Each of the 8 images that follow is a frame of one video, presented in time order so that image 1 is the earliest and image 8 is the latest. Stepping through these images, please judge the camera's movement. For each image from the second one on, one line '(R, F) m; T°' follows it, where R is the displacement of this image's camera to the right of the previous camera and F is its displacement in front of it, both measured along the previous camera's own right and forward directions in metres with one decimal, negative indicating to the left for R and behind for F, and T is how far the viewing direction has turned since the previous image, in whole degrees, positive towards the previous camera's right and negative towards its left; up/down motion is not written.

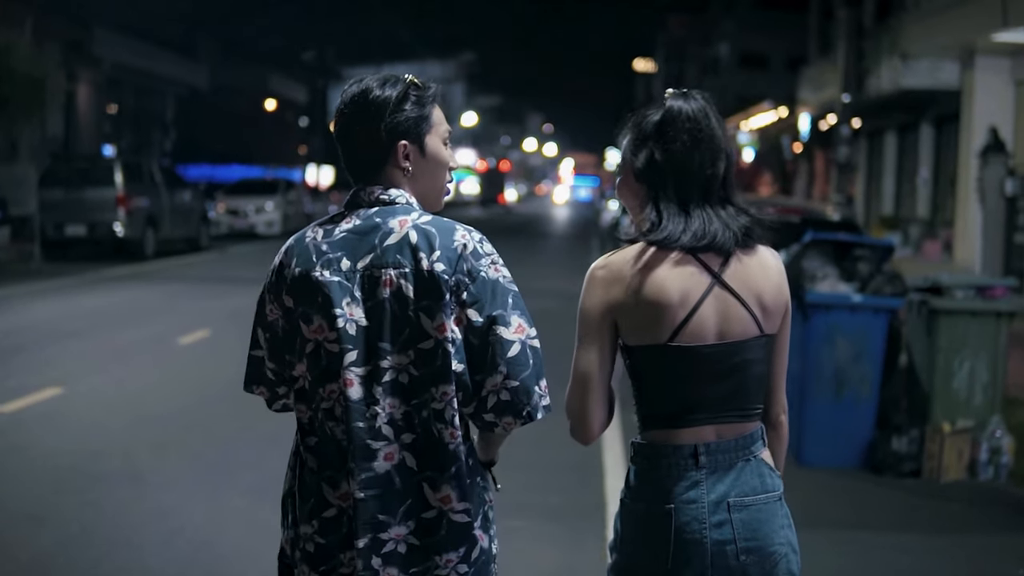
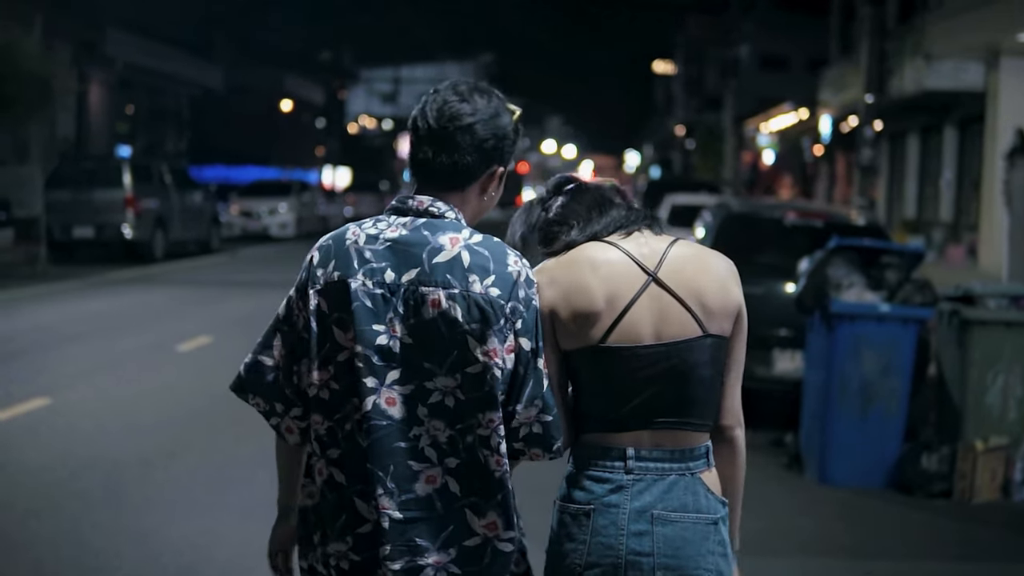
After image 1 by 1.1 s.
(+0.1, +0.4) m; -1°
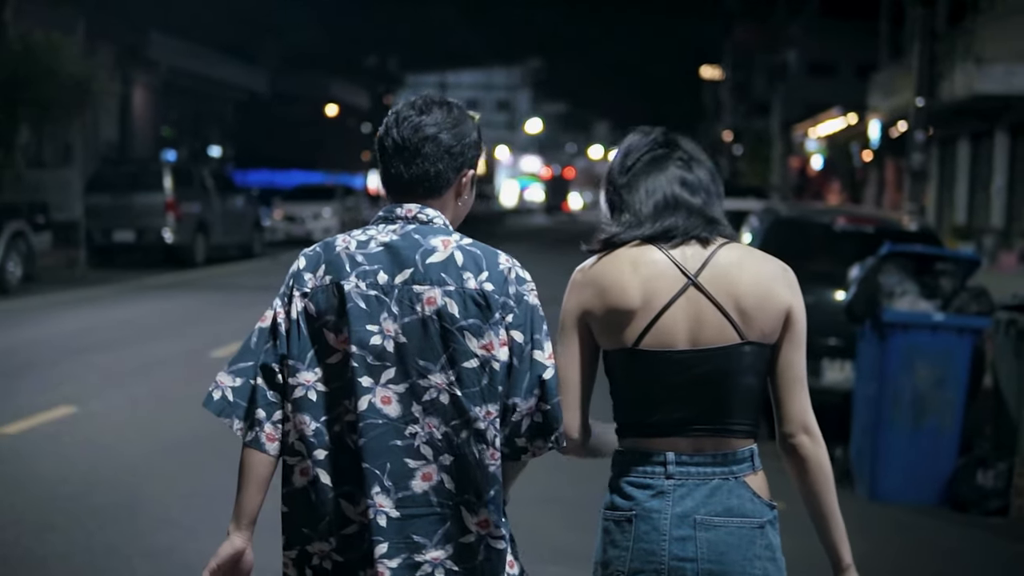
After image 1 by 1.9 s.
(+0.1, +0.3) m; -2°
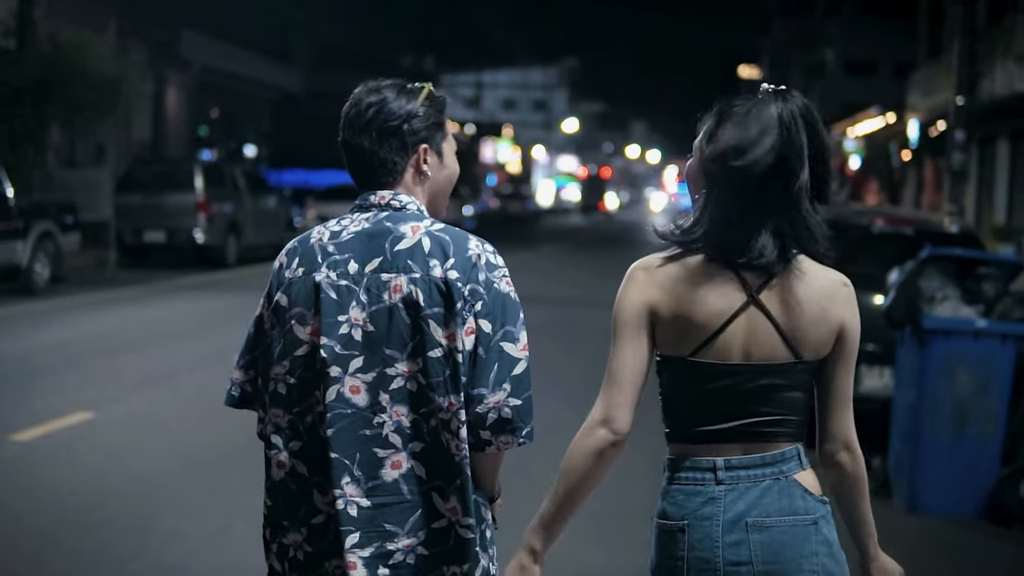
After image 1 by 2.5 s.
(+0.1, +0.2) m; -2°
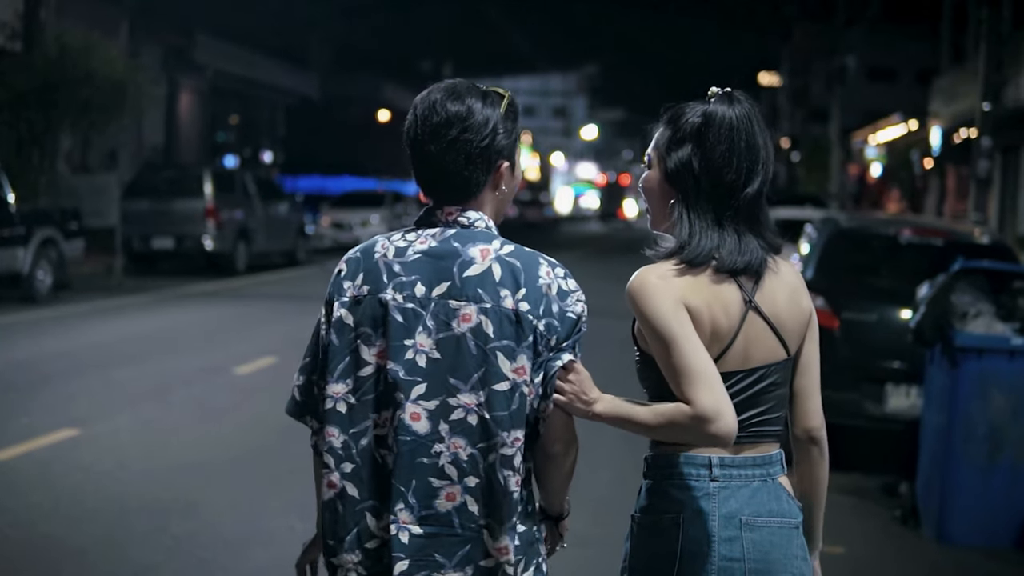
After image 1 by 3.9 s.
(+0.1, +0.4) m; -1°
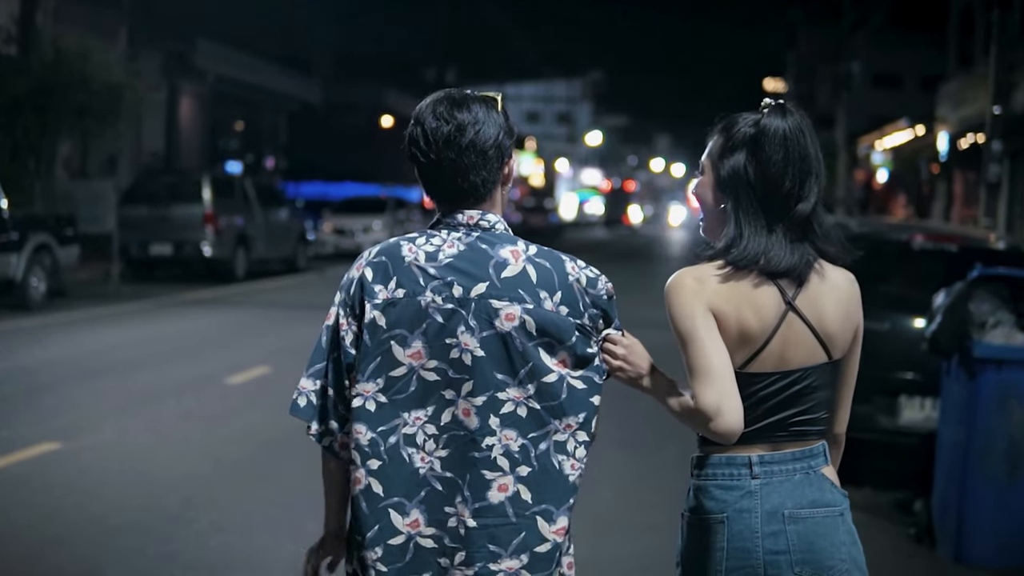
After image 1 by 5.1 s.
(0.0, +0.3) m; 0°
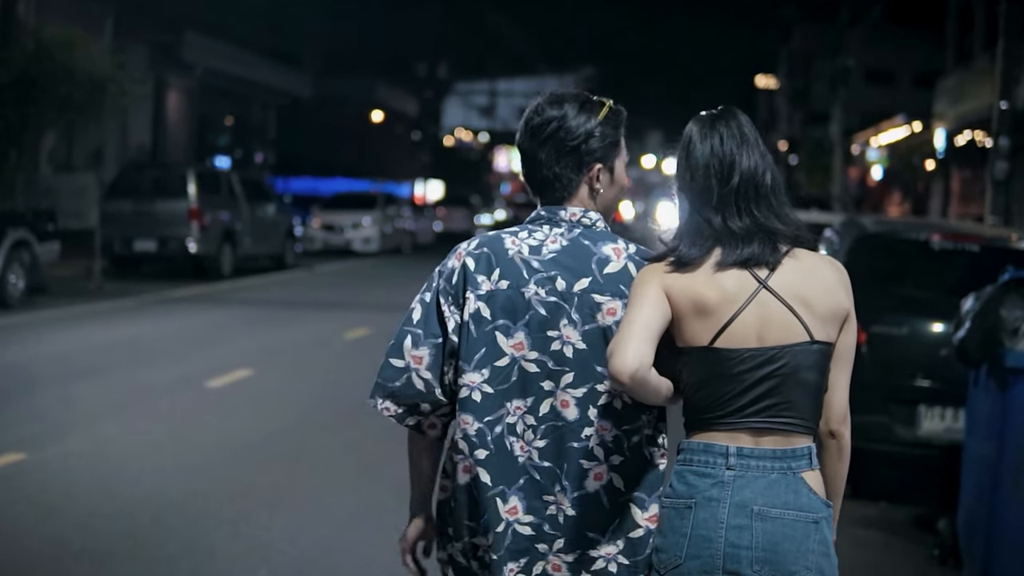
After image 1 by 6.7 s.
(0.0, +0.5) m; 0°
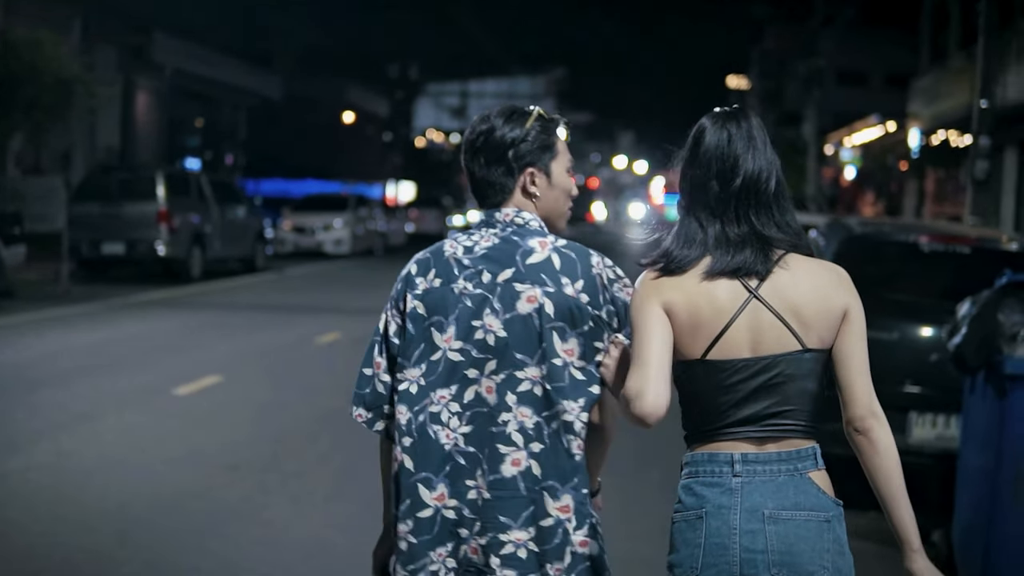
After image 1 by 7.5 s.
(0.0, +0.2) m; +1°
